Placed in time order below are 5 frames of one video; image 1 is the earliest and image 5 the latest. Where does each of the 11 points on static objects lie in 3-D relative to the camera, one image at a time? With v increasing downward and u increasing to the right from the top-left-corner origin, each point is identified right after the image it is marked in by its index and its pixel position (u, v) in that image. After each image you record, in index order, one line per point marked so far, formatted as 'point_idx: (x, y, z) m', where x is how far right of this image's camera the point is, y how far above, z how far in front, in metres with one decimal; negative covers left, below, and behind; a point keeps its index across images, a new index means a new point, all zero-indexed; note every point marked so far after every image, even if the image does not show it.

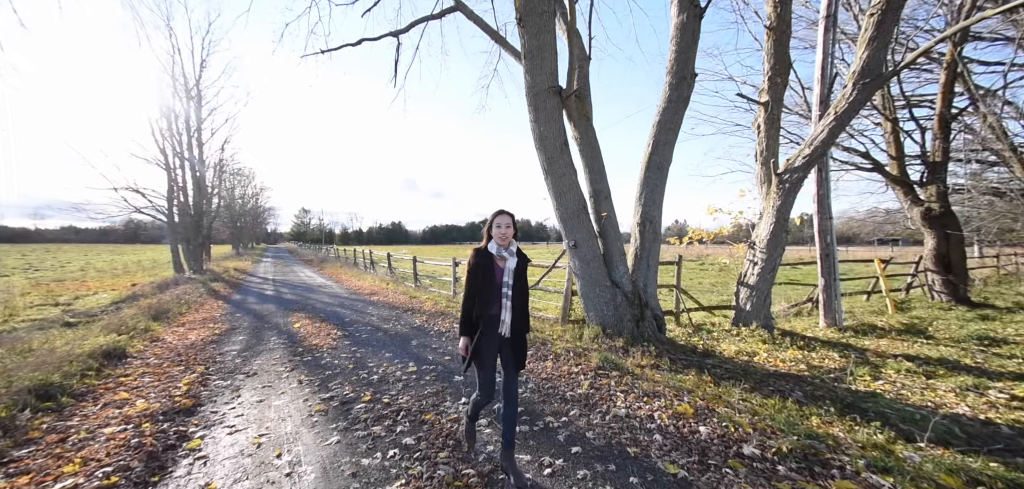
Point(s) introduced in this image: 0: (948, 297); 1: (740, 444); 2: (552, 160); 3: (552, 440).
0: (+10.9, -1.3, +10.1) m
1: (+1.6, -1.4, +2.8) m
2: (+0.8, +1.1, +5.5) m
3: (+0.4, -1.6, +3.3) m
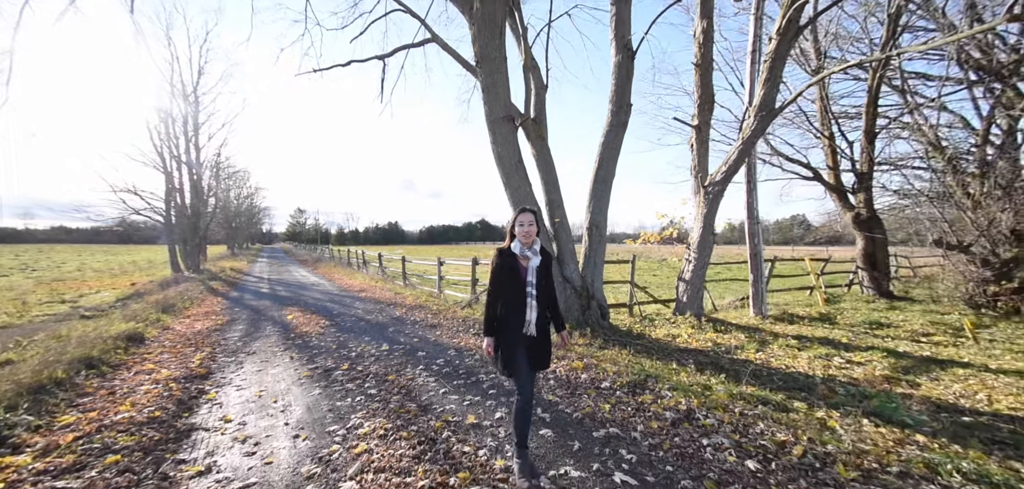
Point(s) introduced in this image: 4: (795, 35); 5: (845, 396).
0: (+10.1, -1.3, +11.3) m
1: (+0.9, -1.4, +4.0) m
2: (0.0, +1.1, +6.7) m
3: (-0.3, -1.6, +4.5) m
4: (+4.4, +3.0, +6.2) m
5: (+3.2, -1.4, +3.9) m
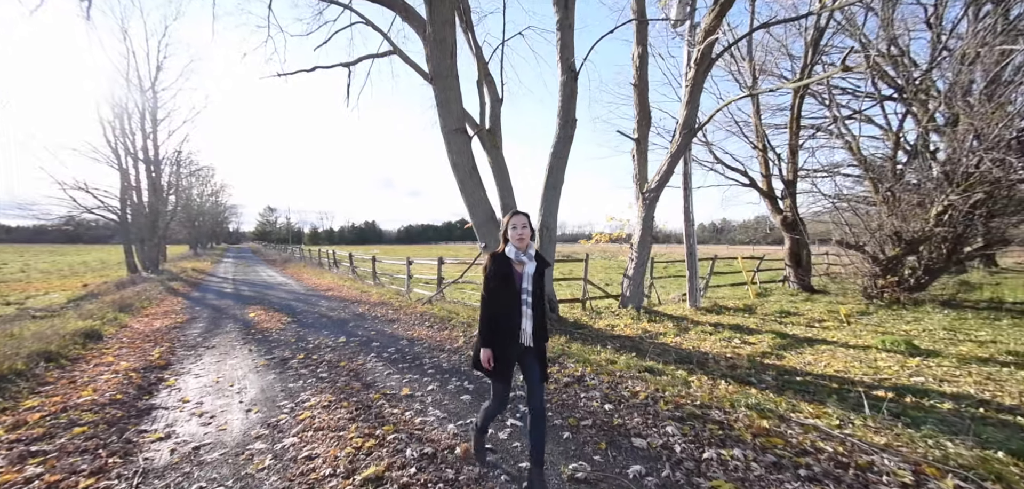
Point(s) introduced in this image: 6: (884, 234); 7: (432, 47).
0: (+8.9, -1.2, +12.6) m
1: (+0.1, -1.4, +4.7) m
2: (-0.9, +1.1, +7.3) m
3: (-1.1, -1.5, +5.0) m
4: (+3.5, +3.0, +7.1) m
5: (+2.4, -1.4, +4.7) m
6: (+8.0, +0.2, +8.6) m
7: (-1.3, +3.2, +6.5) m
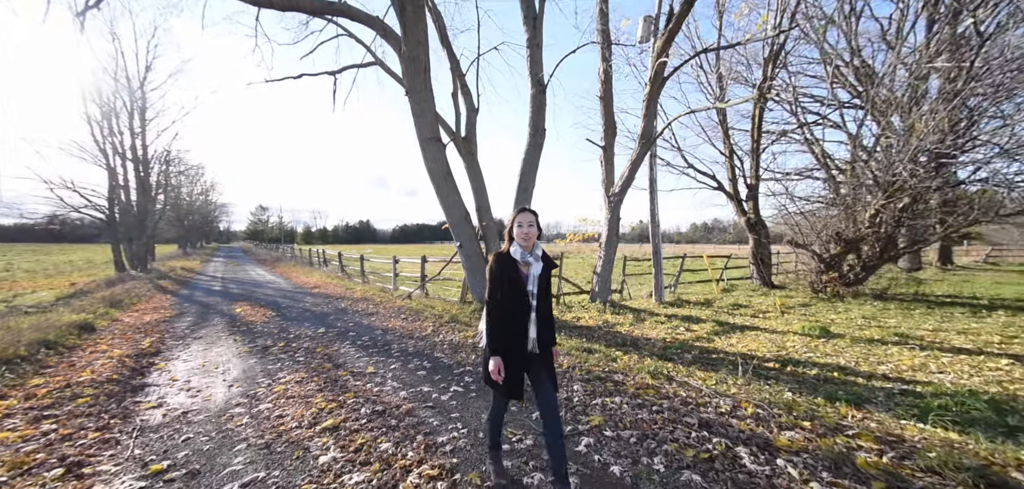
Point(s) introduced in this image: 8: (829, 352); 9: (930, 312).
0: (+8.2, -1.2, +13.3) m
1: (-0.5, -1.3, +5.3) m
2: (-1.5, +1.2, +7.9) m
3: (-1.7, -1.5, +5.6) m
4: (+2.9, +3.1, +7.7) m
5: (+1.9, -1.4, +5.3) m
6: (+7.3, +0.3, +9.3) m
7: (-1.9, +3.2, +7.1) m
8: (+3.5, -1.2, +4.5) m
9: (+6.9, -1.1, +6.6) m
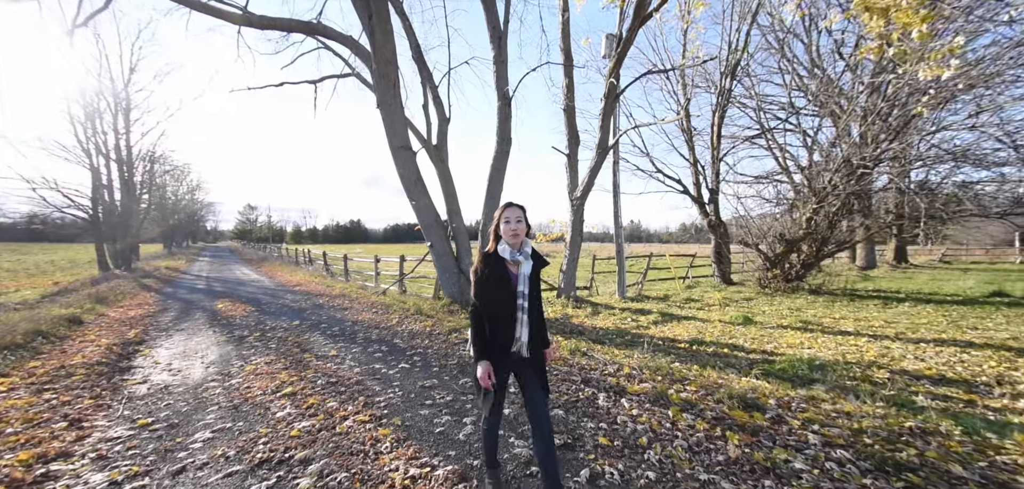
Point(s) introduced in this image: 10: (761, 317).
0: (+7.4, -1.2, +14.1) m
1: (-1.1, -1.3, +5.9) m
2: (-2.2, +1.2, +8.4) m
3: (-2.4, -1.4, +6.2) m
4: (+2.2, +3.1, +8.4) m
5: (+1.2, -1.3, +6.0) m
6: (+6.6, +0.3, +10.1) m
7: (-2.6, +3.3, +7.7) m
8: (+2.9, -1.2, +5.2) m
9: (+6.2, -1.1, +7.4) m
10: (+4.1, -1.2, +6.6) m
